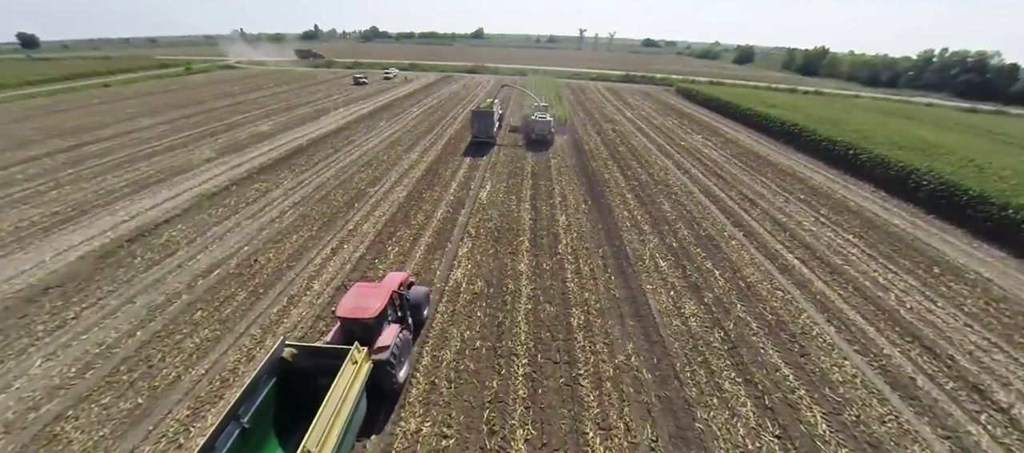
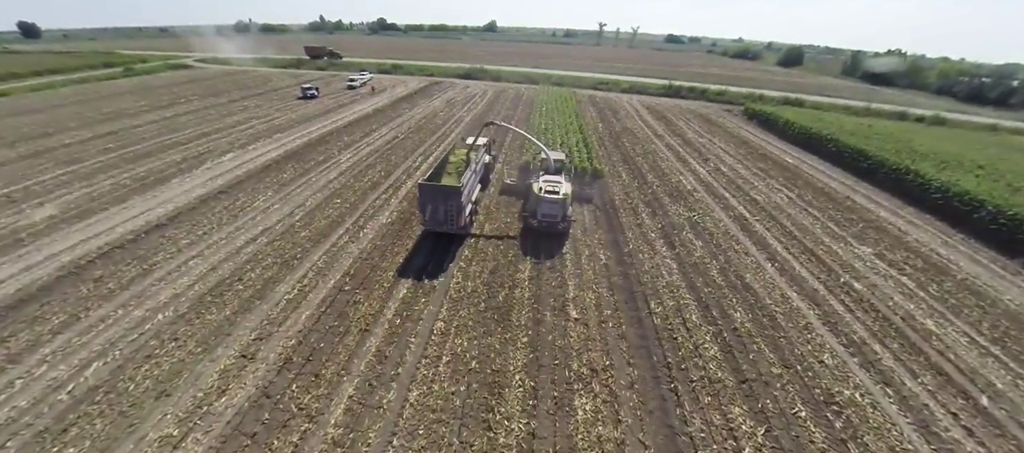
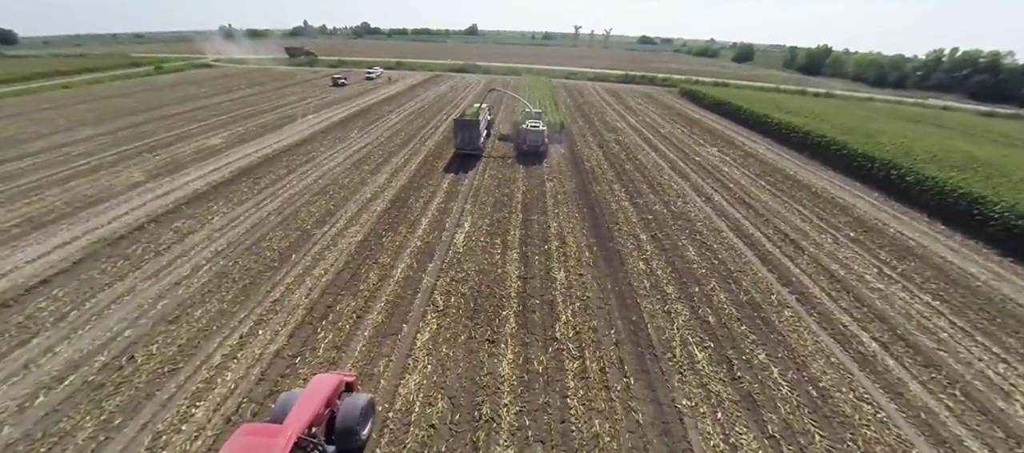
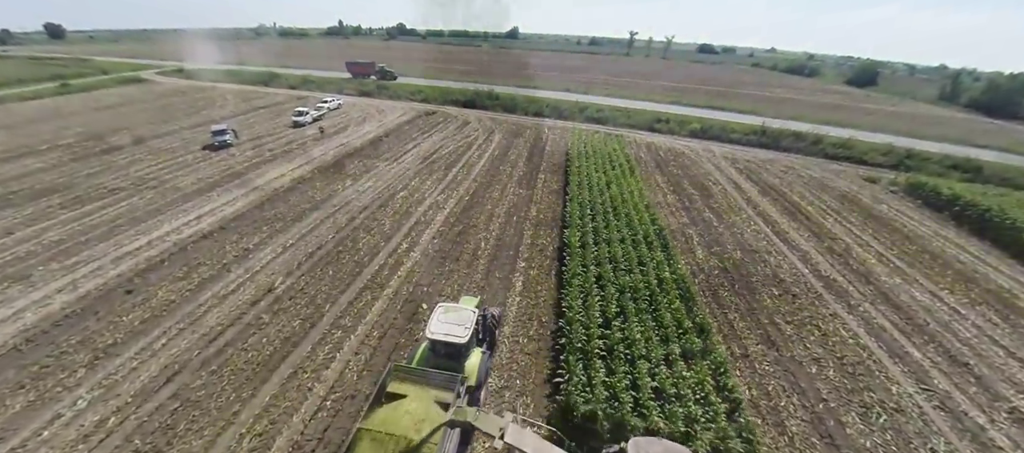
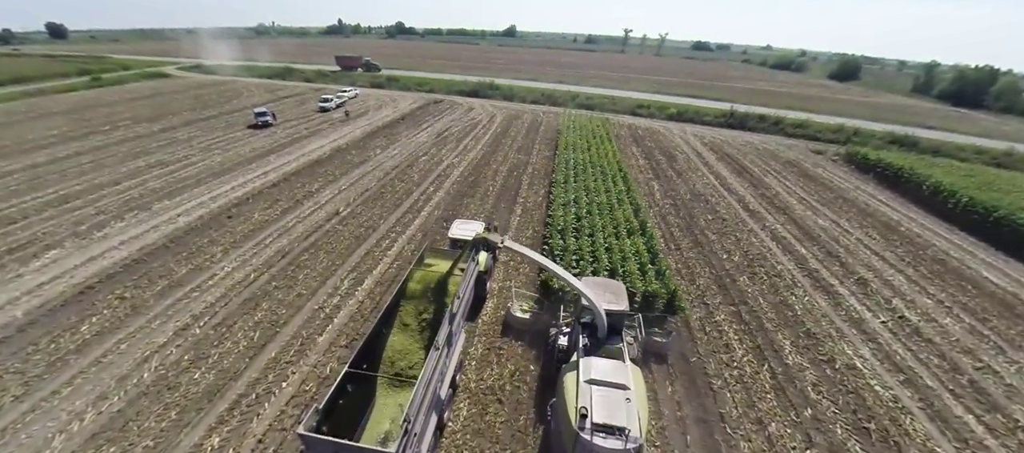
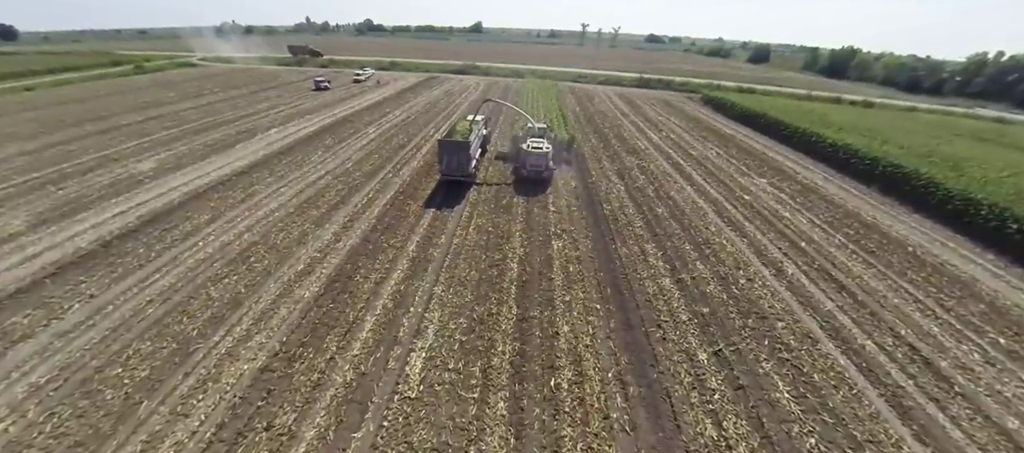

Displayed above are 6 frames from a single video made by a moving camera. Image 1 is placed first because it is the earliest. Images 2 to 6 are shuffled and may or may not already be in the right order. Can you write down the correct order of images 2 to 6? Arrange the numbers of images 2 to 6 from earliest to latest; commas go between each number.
3, 6, 2, 5, 4
